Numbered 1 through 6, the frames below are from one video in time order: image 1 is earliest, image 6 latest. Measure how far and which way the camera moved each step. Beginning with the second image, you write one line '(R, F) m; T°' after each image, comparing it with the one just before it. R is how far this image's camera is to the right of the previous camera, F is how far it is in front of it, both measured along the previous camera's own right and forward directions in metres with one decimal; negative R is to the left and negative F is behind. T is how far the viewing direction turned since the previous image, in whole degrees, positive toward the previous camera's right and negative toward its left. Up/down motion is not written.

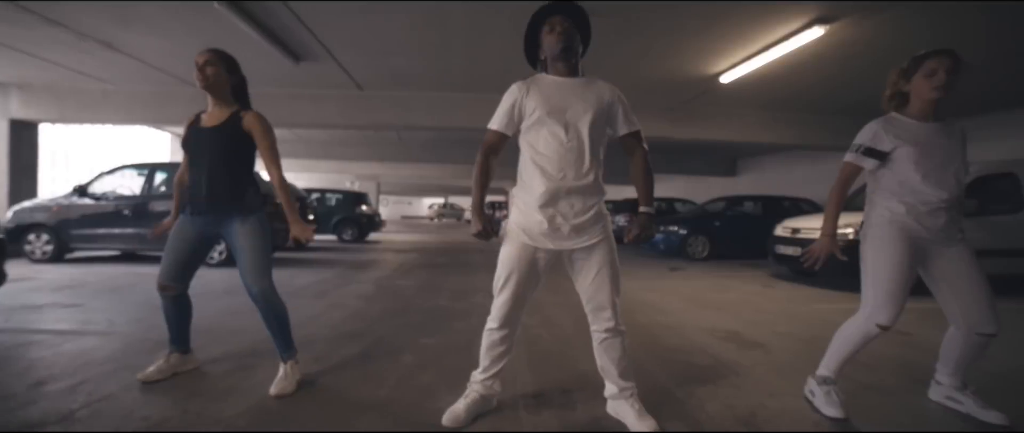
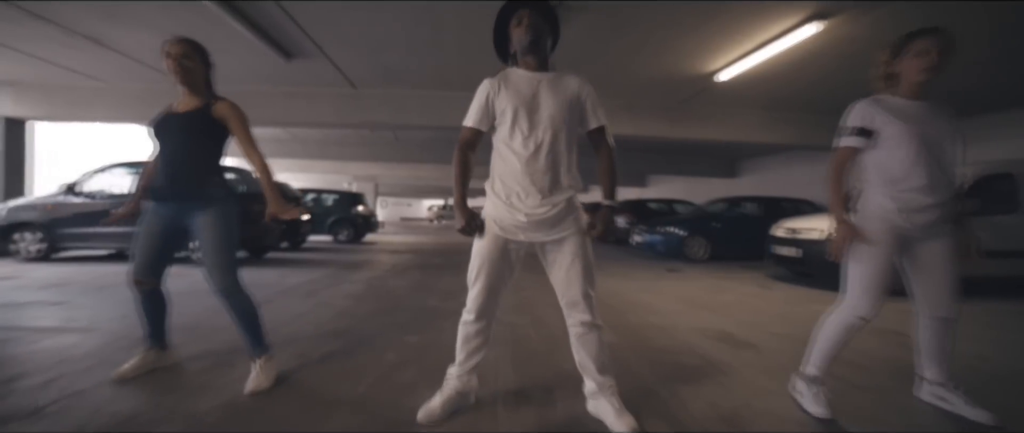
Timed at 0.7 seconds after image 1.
(+0.1, +0.1) m; 0°
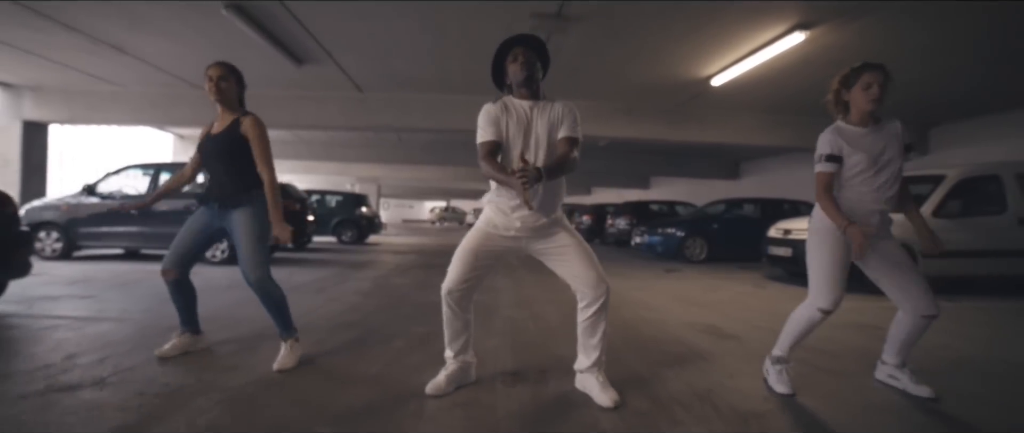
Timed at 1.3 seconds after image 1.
(0.0, -0.4) m; 0°
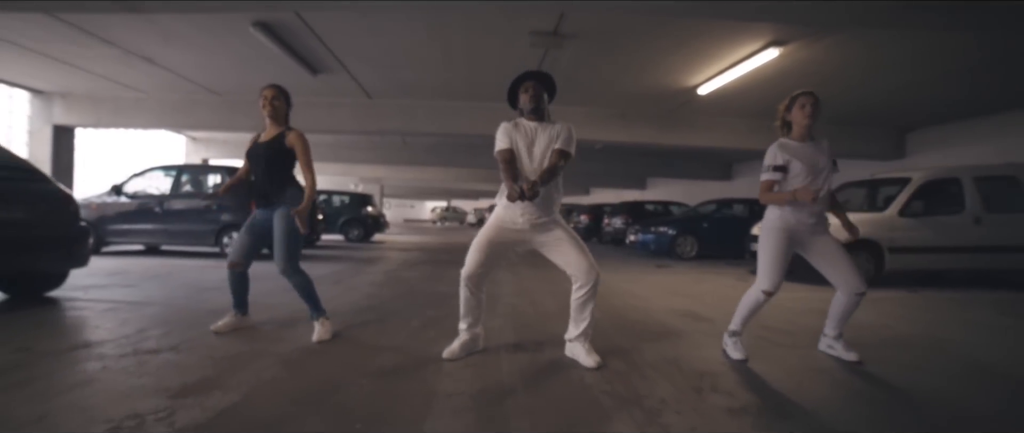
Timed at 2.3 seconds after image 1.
(0.0, -0.7) m; 0°
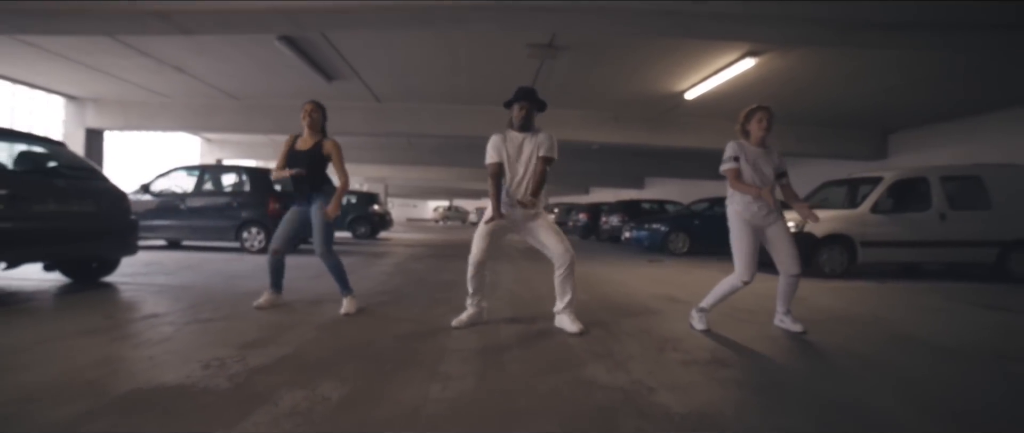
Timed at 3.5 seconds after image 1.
(0.0, -0.8) m; 0°
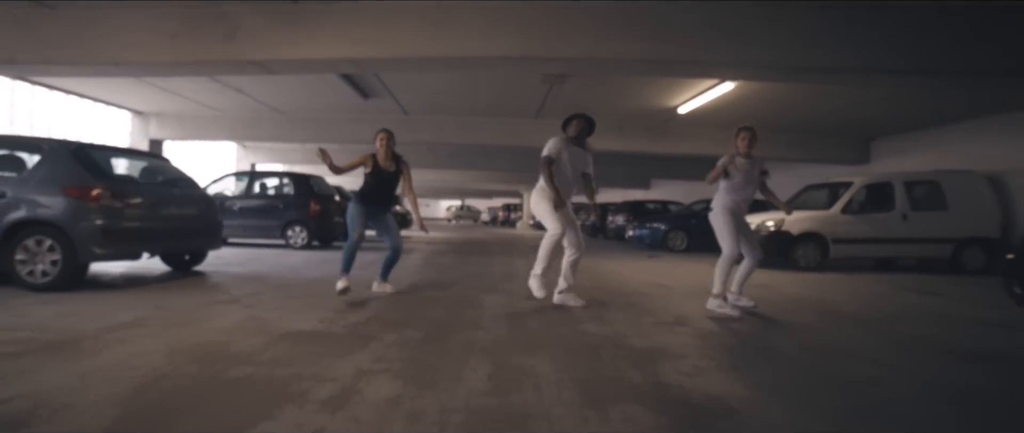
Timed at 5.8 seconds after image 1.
(-0.1, -1.5) m; -1°
